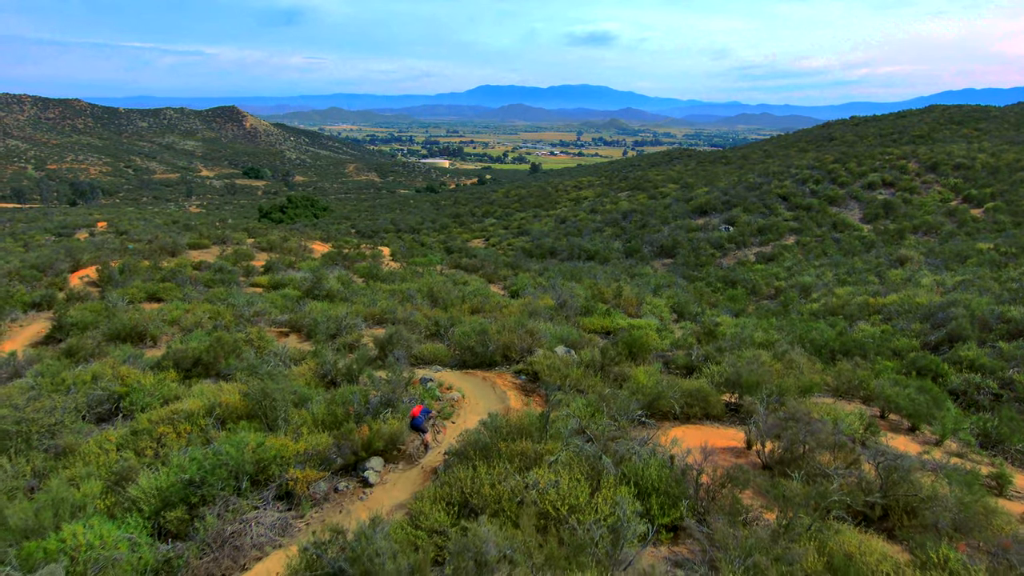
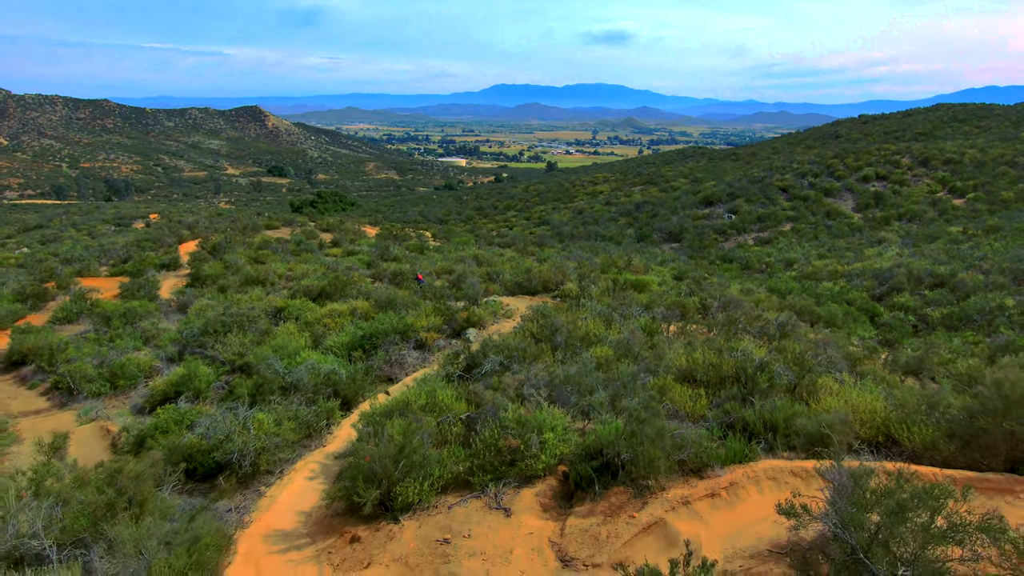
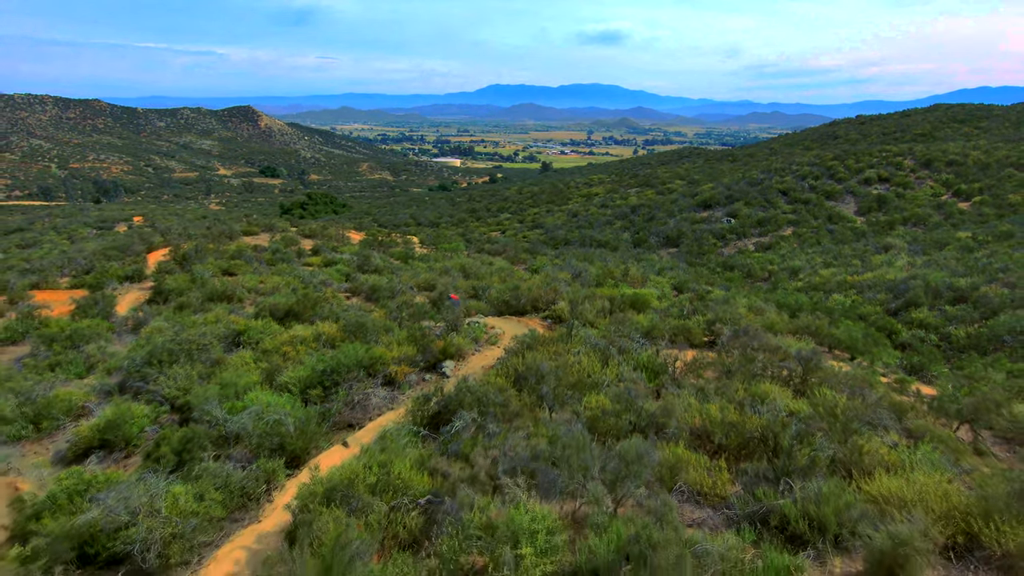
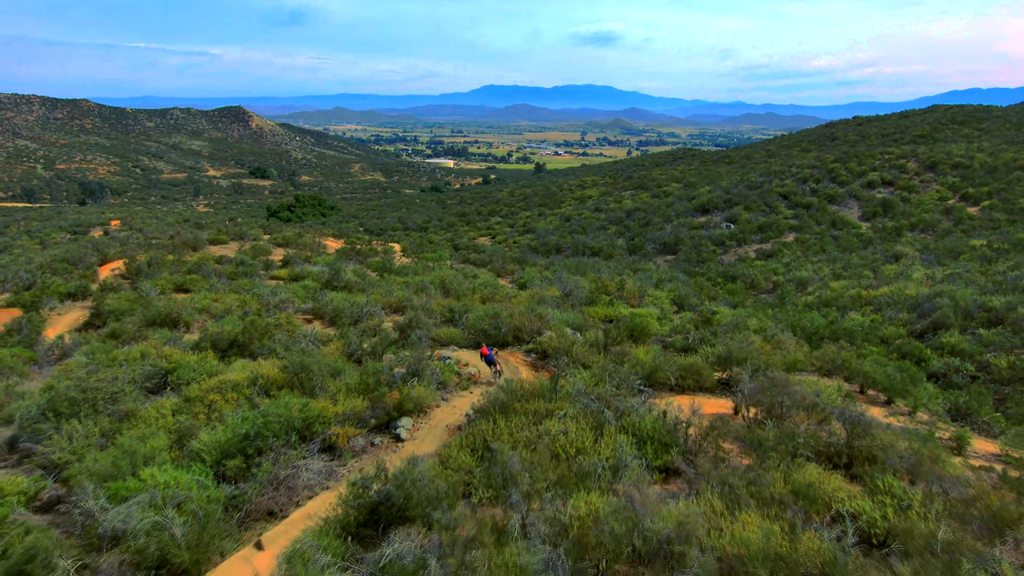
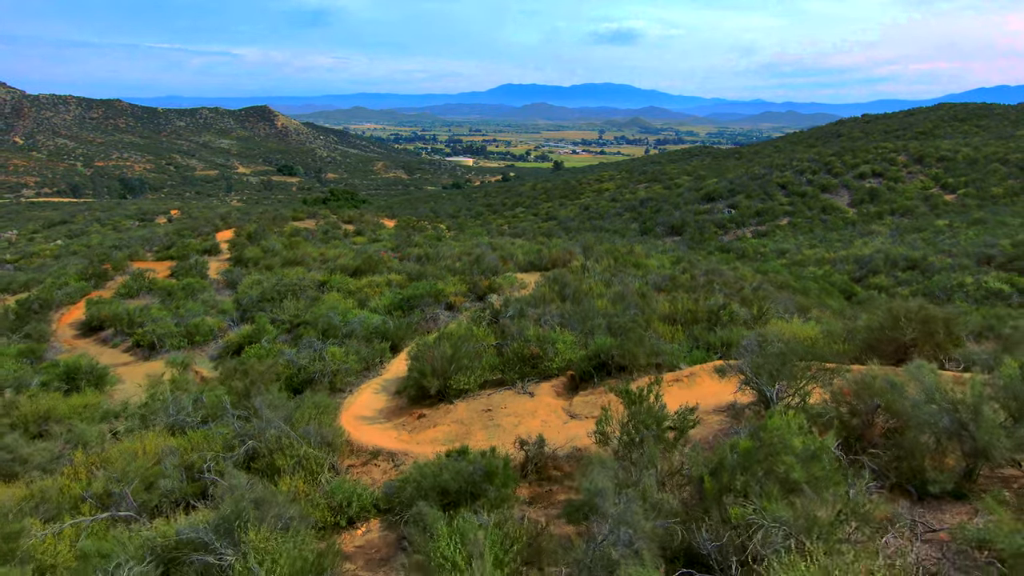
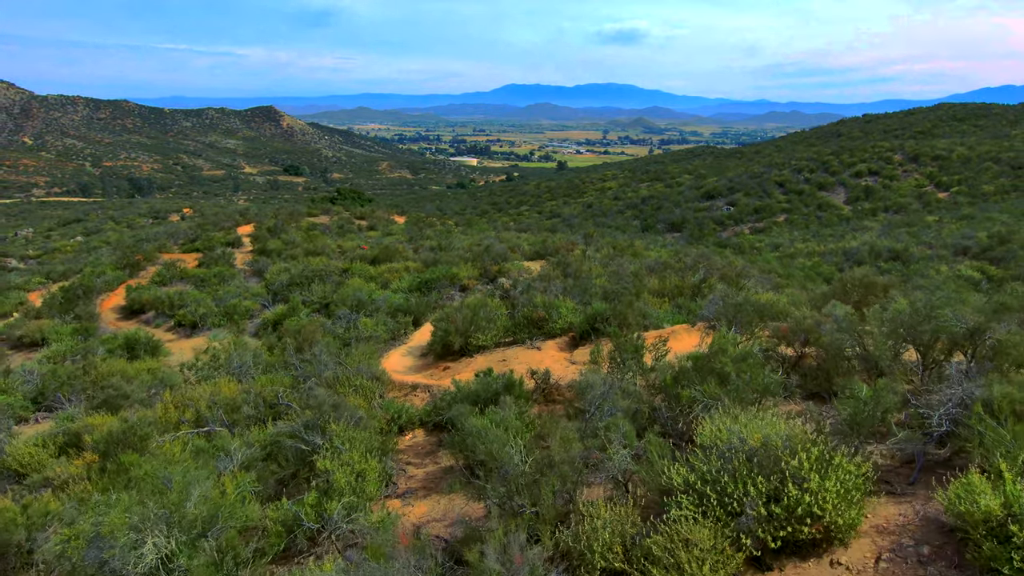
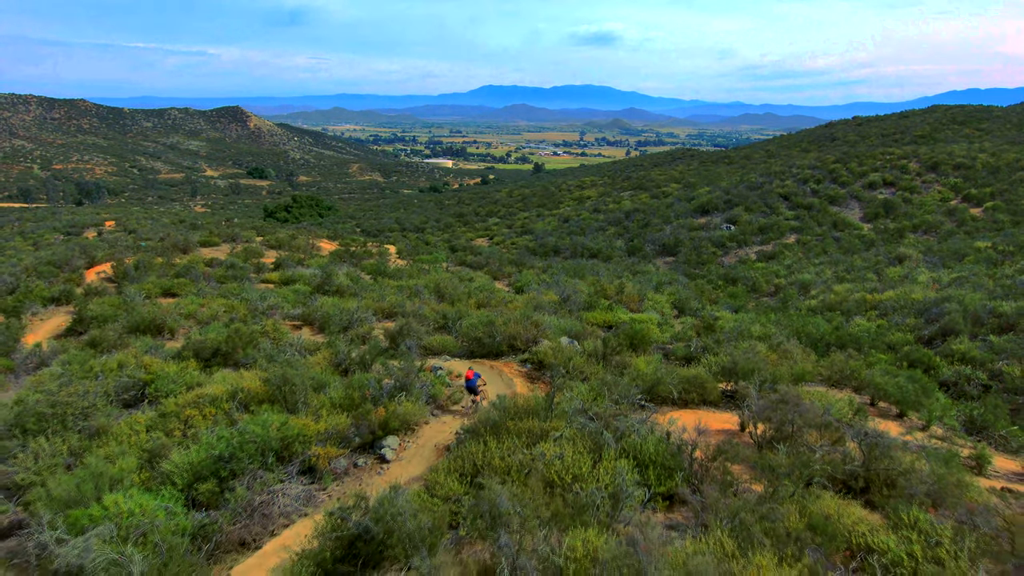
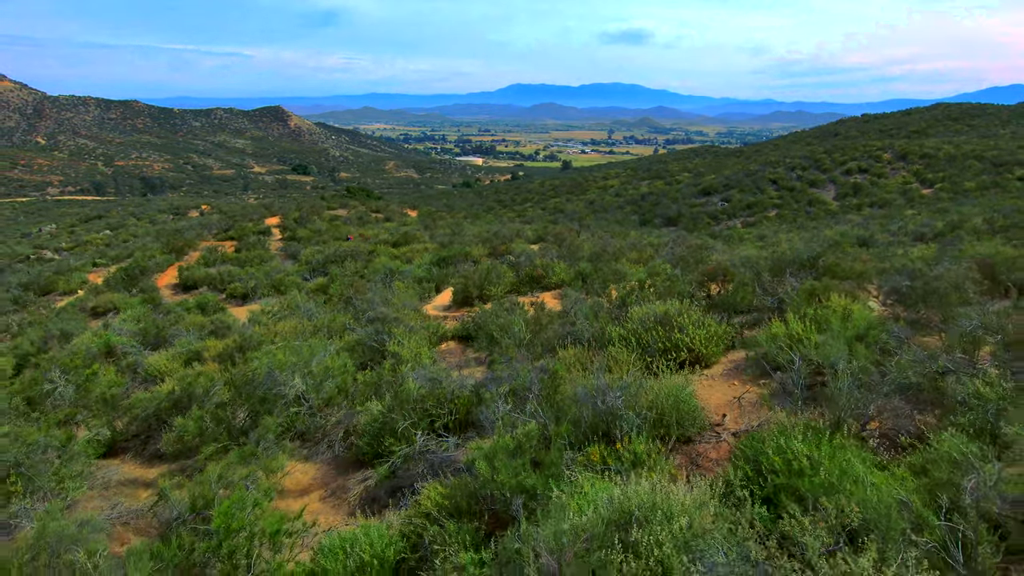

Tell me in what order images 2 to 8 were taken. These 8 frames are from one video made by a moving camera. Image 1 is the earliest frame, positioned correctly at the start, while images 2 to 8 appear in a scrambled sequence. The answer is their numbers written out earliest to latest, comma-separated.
7, 4, 3, 2, 5, 6, 8
